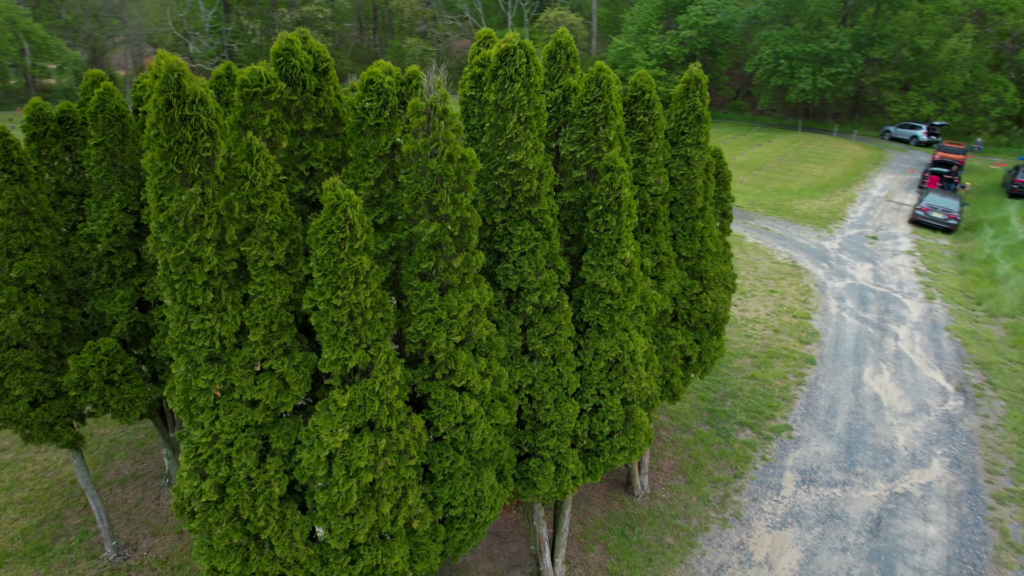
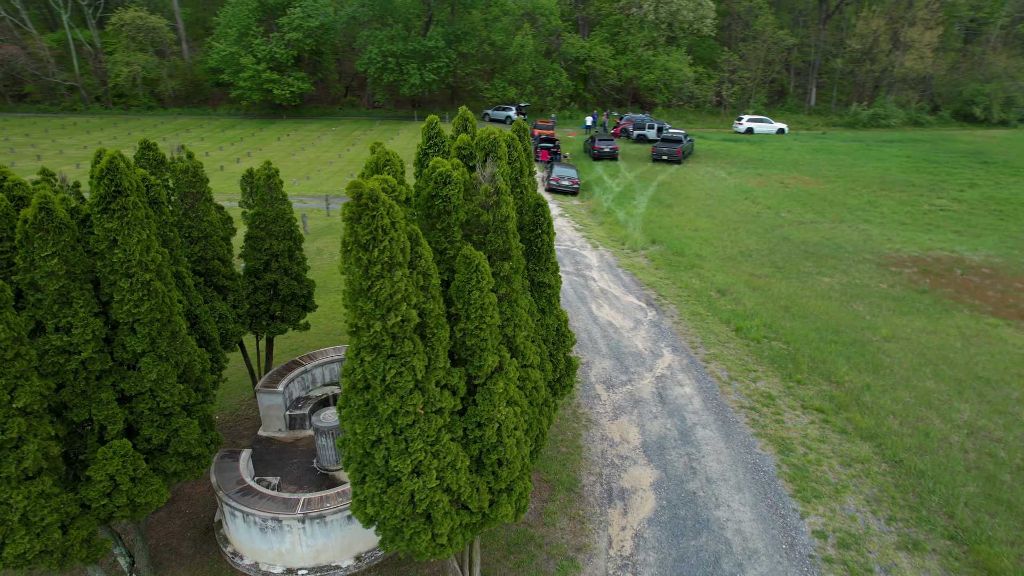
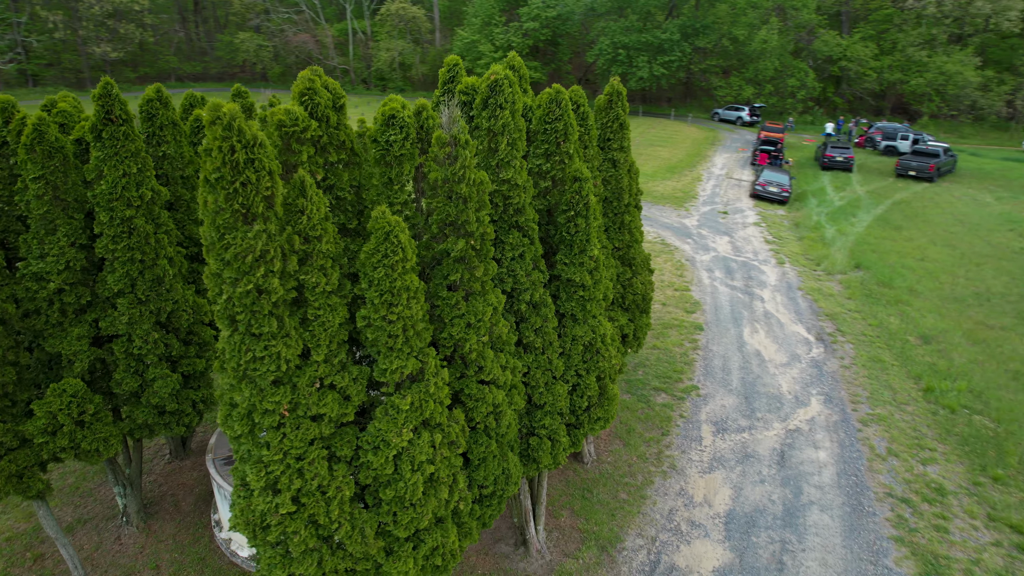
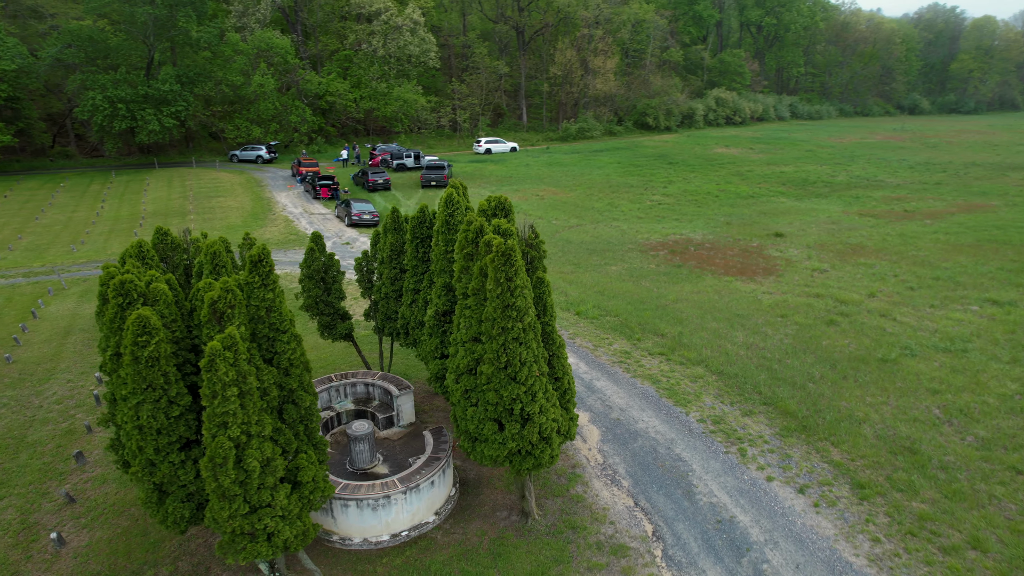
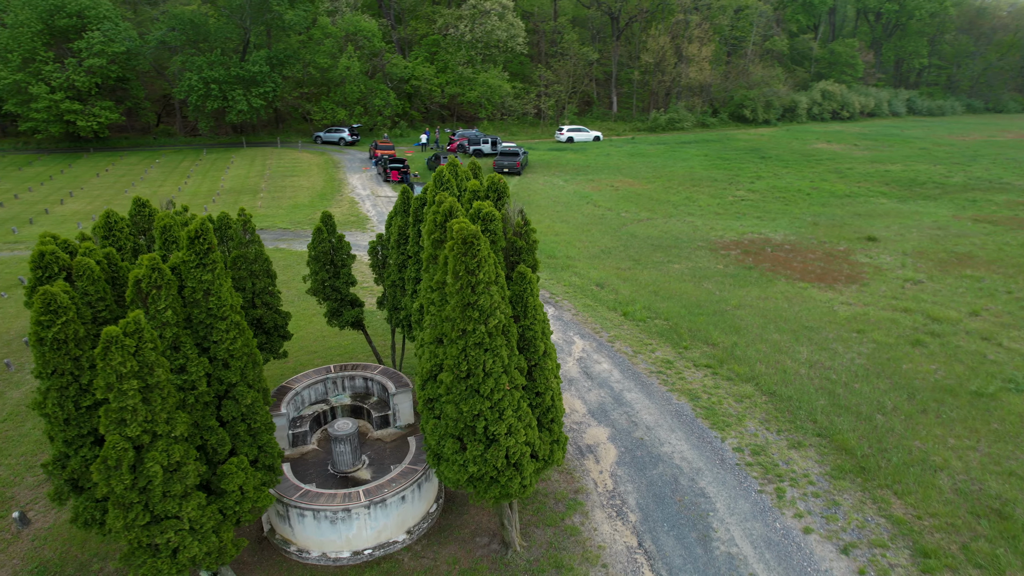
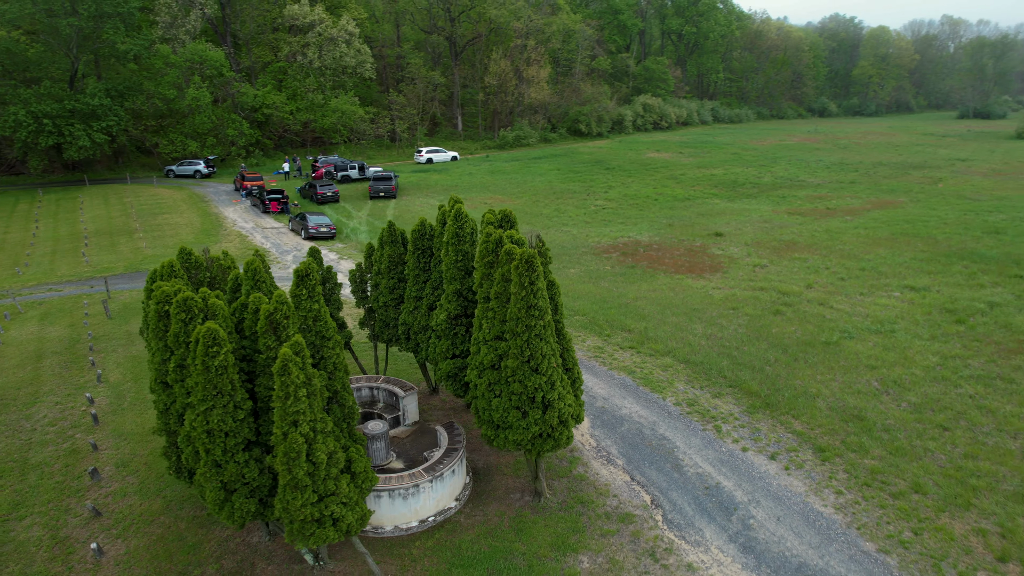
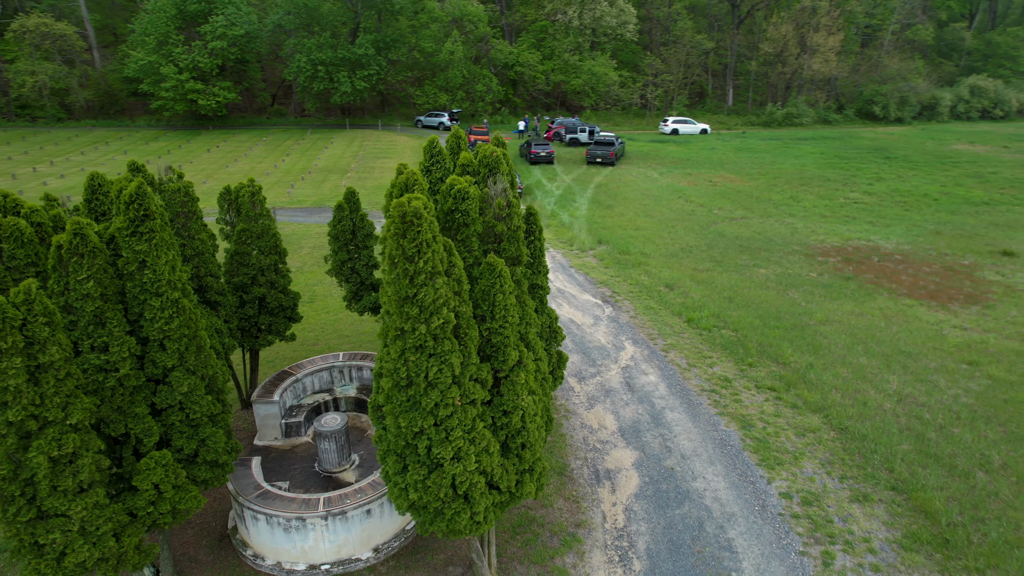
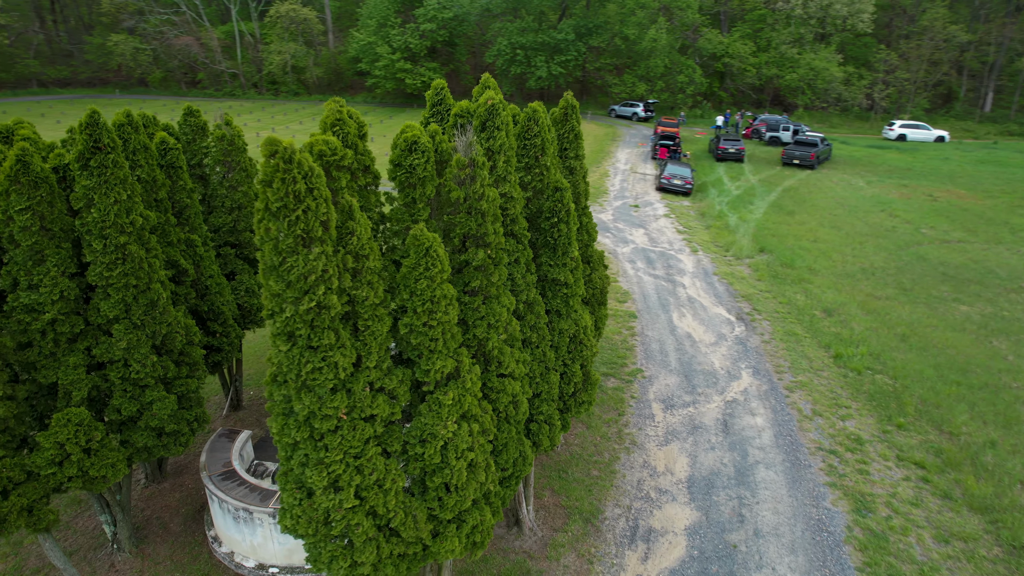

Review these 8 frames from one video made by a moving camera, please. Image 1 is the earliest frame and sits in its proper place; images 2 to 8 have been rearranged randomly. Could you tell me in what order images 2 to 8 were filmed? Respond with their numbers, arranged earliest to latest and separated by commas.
3, 8, 2, 7, 5, 4, 6
